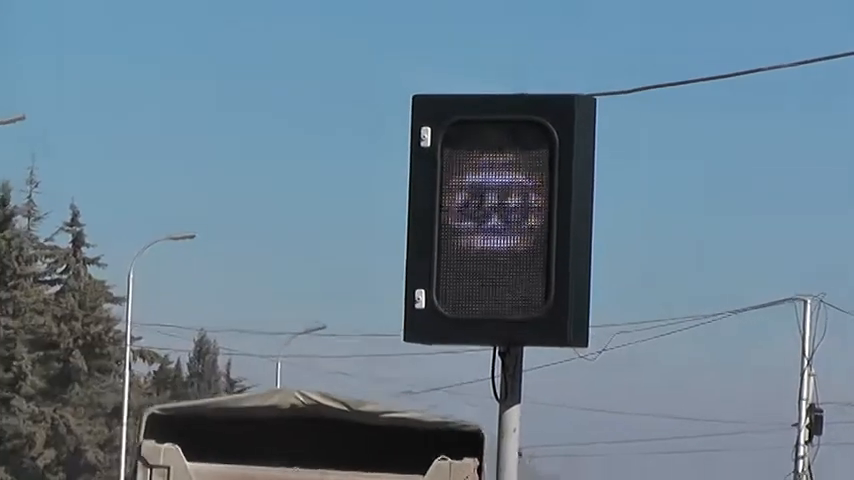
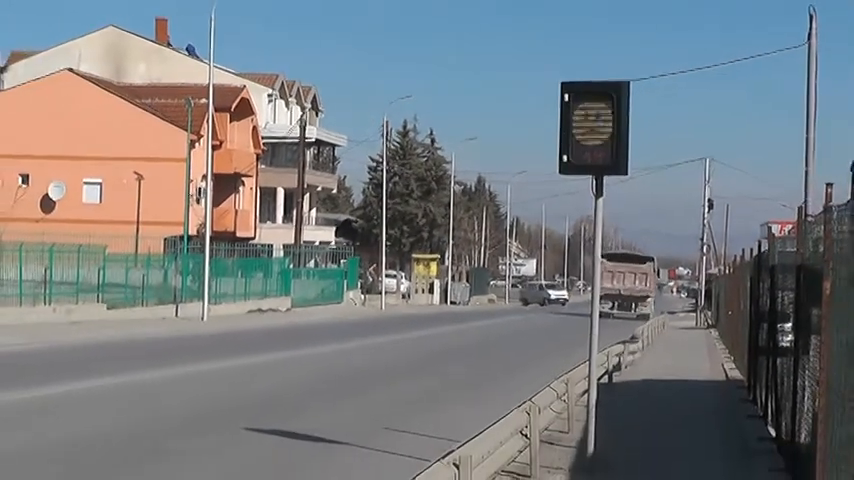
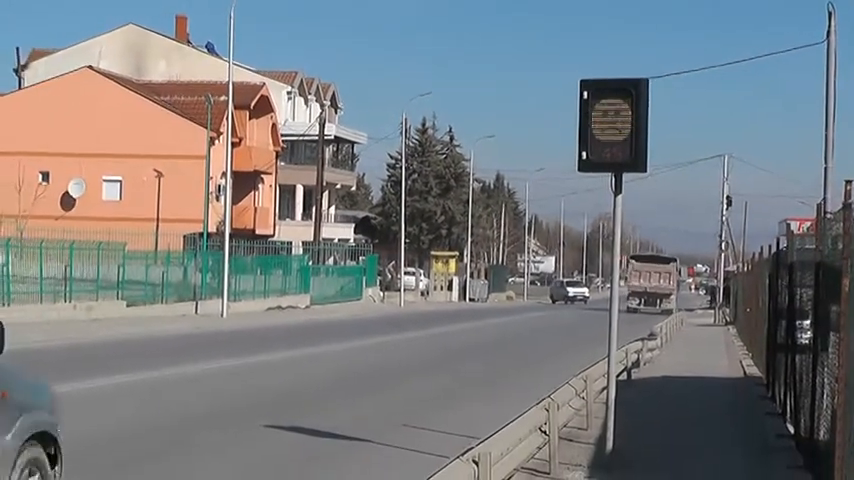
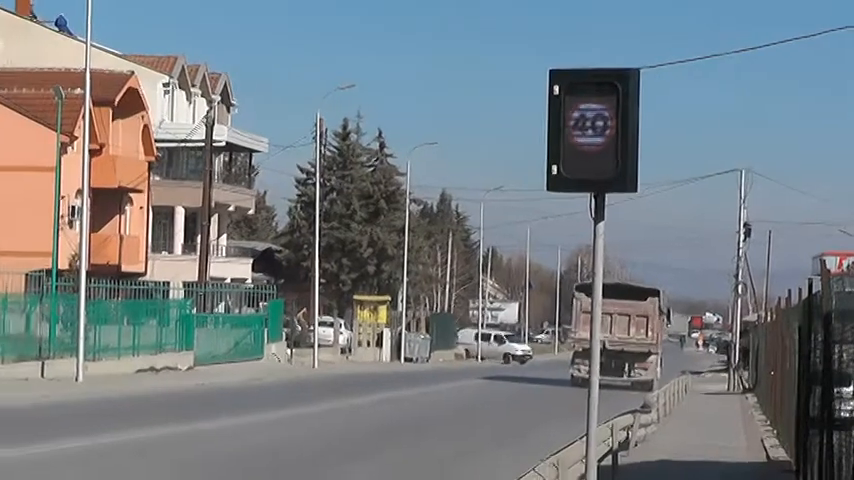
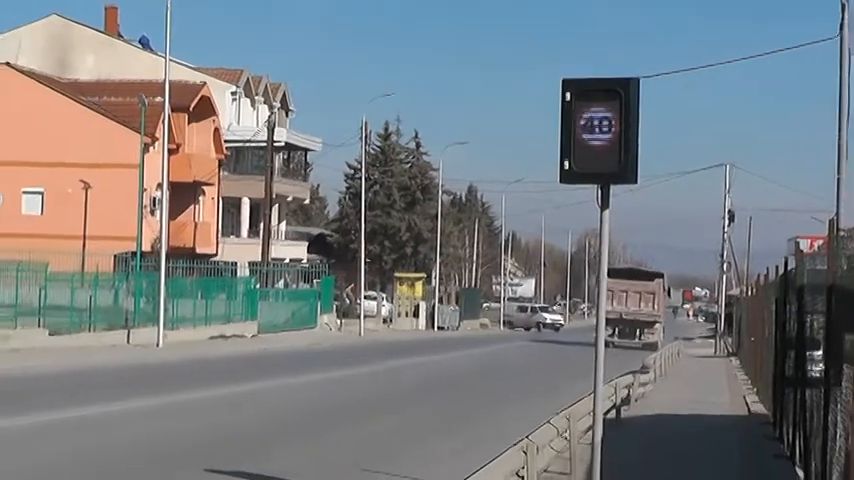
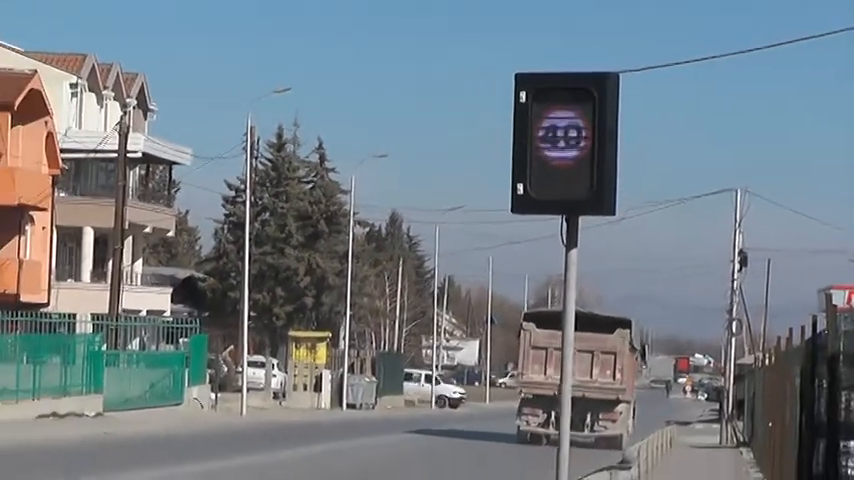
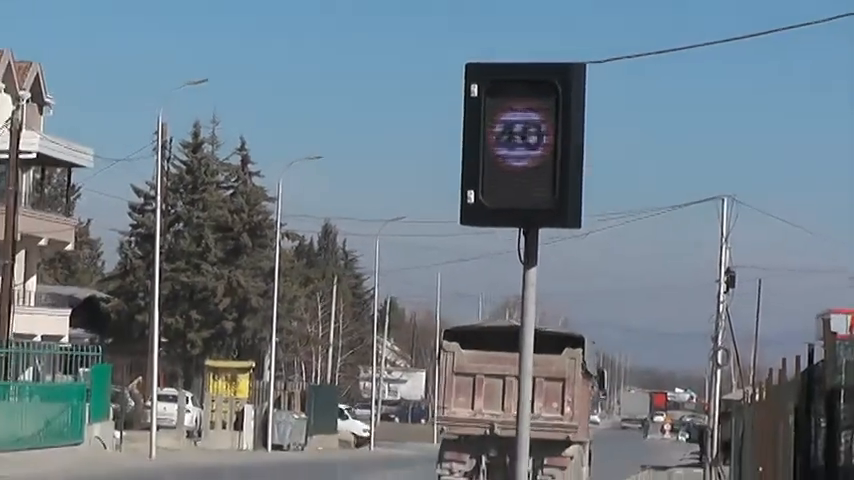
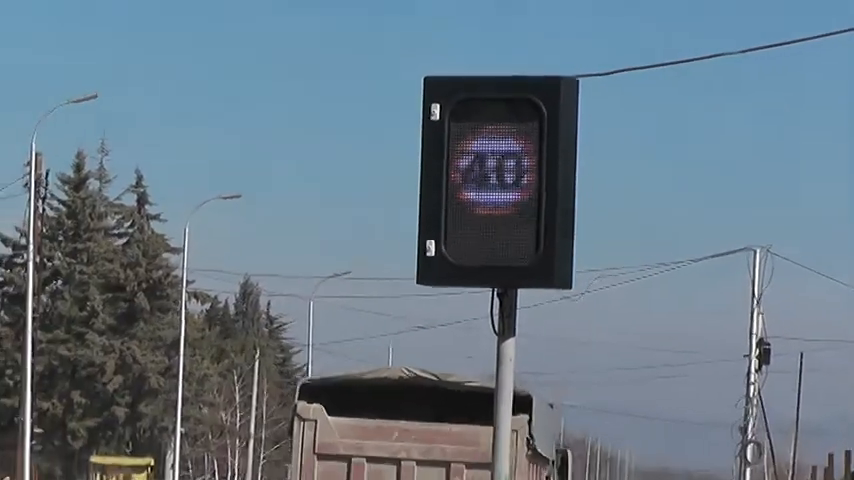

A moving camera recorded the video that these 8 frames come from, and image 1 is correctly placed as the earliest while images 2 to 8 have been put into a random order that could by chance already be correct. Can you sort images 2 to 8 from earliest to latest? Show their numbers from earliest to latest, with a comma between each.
8, 7, 6, 4, 5, 2, 3
